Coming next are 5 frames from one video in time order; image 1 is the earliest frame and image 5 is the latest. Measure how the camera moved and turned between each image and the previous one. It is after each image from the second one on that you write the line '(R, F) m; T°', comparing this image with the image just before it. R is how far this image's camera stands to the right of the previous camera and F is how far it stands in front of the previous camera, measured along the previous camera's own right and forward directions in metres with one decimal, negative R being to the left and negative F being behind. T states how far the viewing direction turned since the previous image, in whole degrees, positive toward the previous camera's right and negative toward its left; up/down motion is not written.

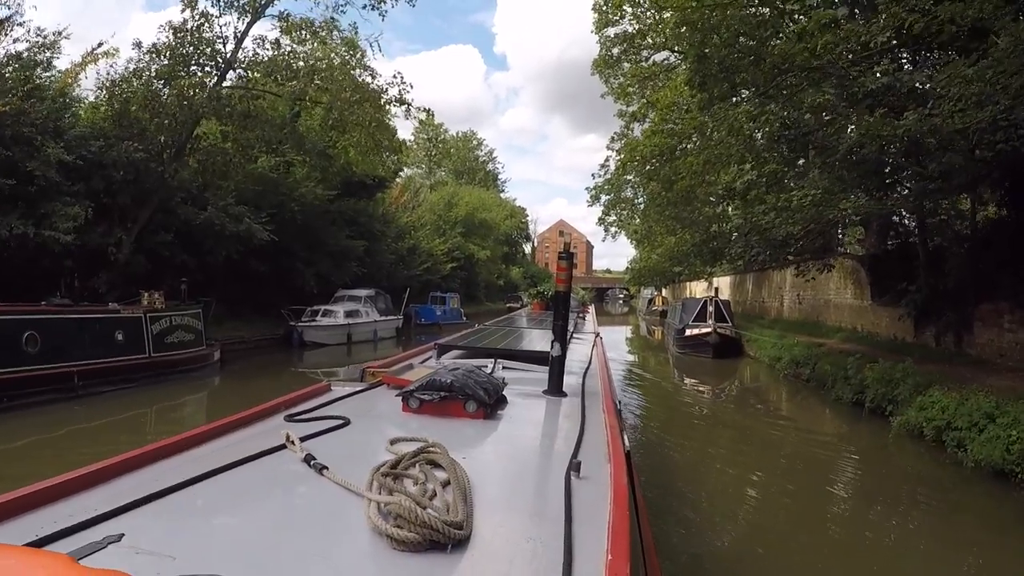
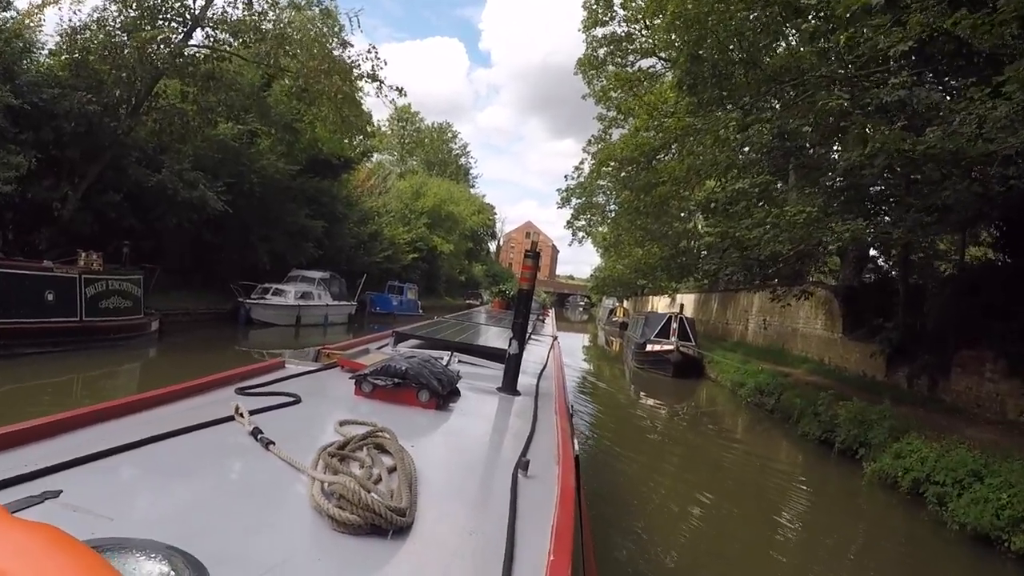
(0.0, +0.5) m; +4°
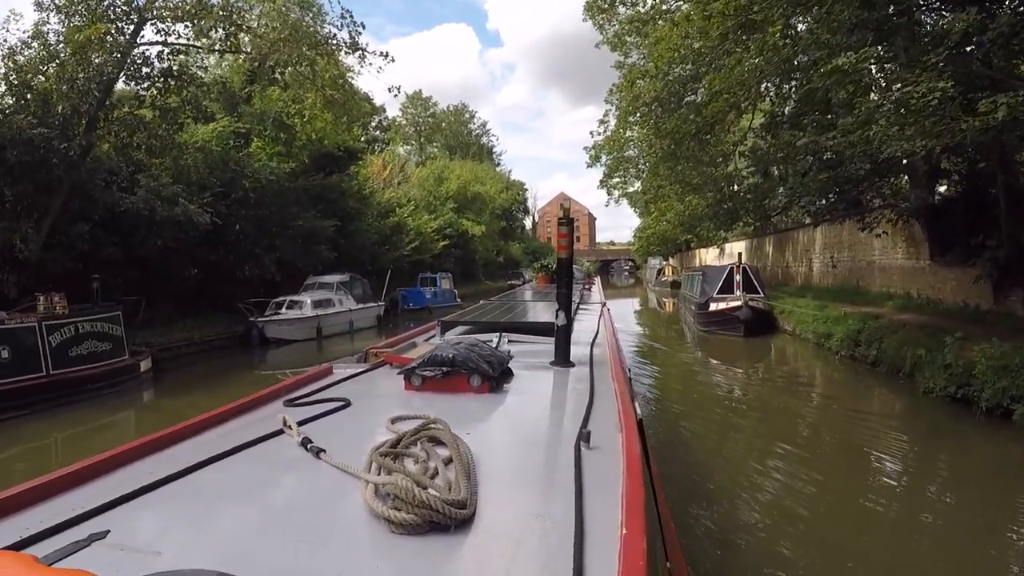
(+0.1, +1.1) m; -4°
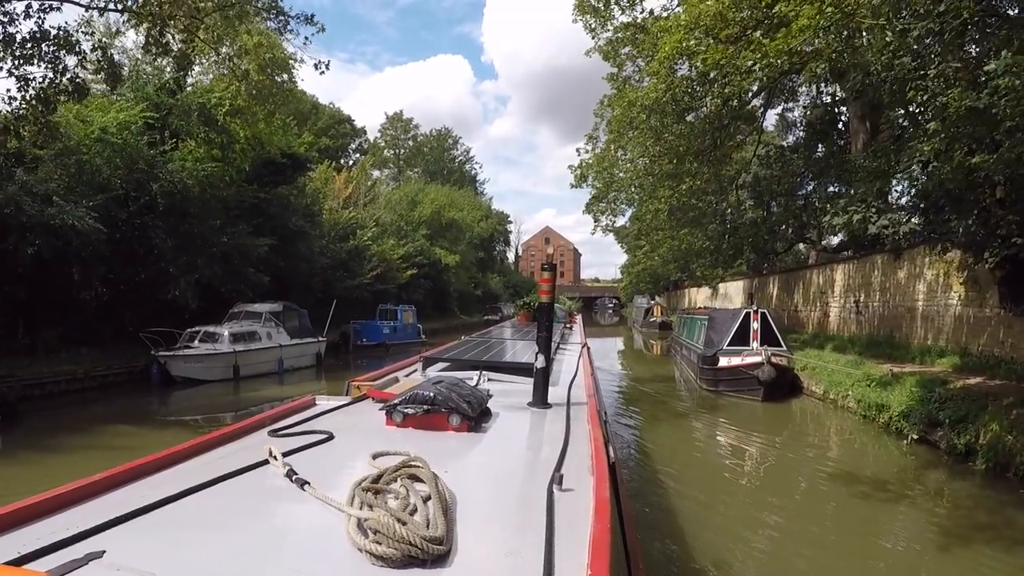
(+0.2, +1.8) m; +1°
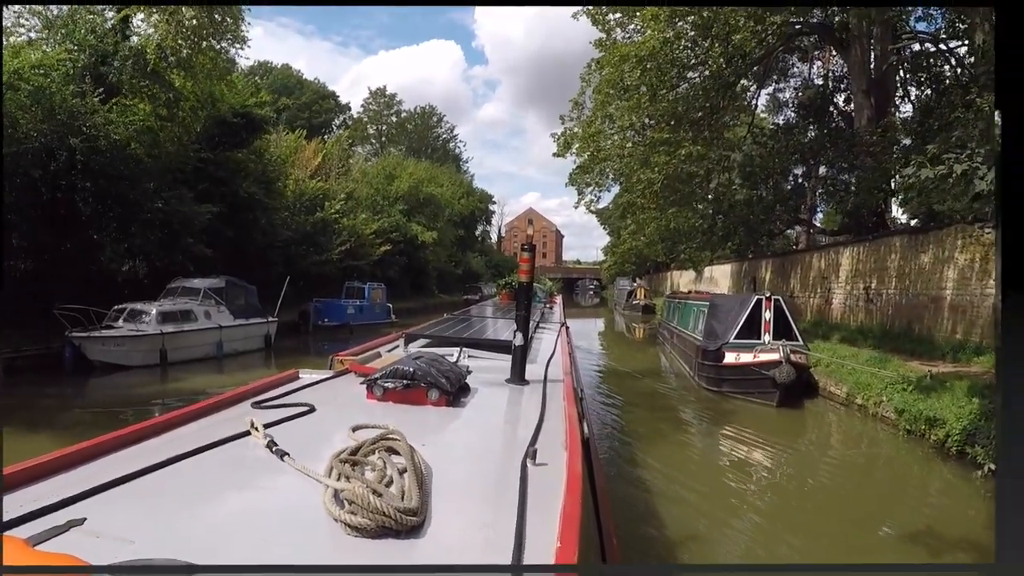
(+0.2, +1.0) m; +1°
